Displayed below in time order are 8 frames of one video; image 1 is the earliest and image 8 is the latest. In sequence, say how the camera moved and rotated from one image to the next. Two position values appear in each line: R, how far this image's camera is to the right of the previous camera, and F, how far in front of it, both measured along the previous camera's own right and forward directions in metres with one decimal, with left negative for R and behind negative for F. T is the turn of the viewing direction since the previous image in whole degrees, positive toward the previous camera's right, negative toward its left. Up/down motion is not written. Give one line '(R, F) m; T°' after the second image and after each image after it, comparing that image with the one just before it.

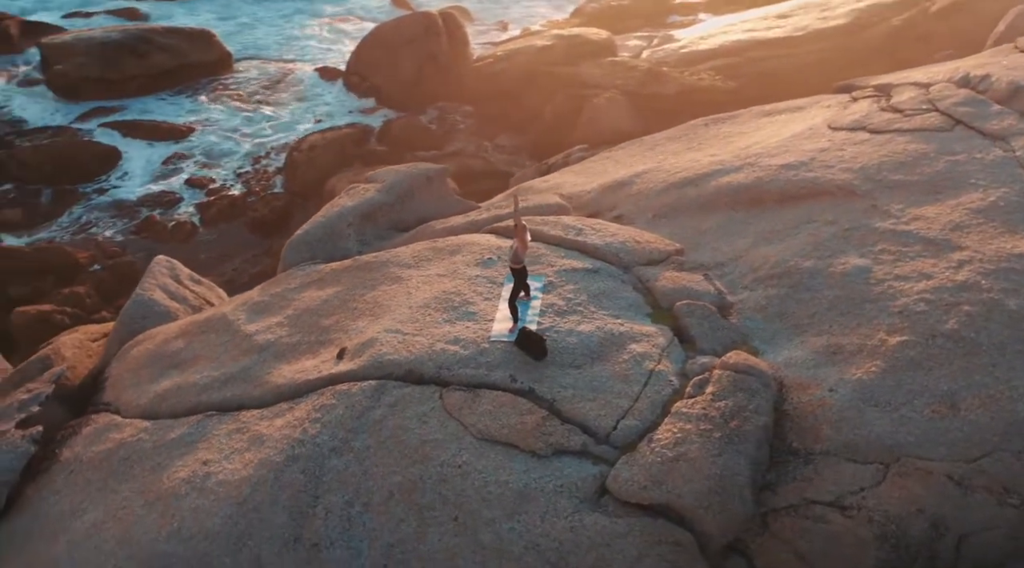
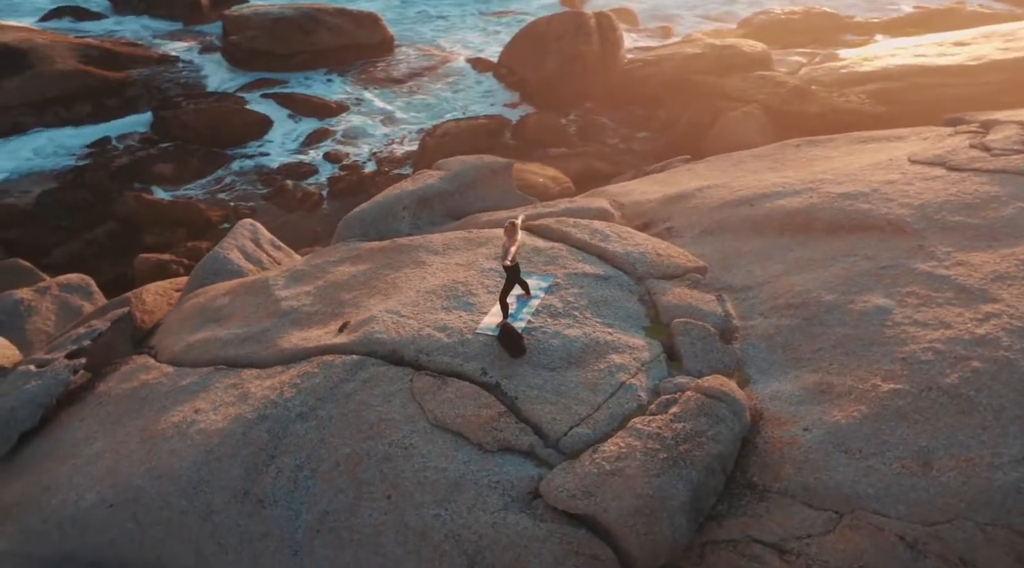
(+0.7, +0.1) m; -8°
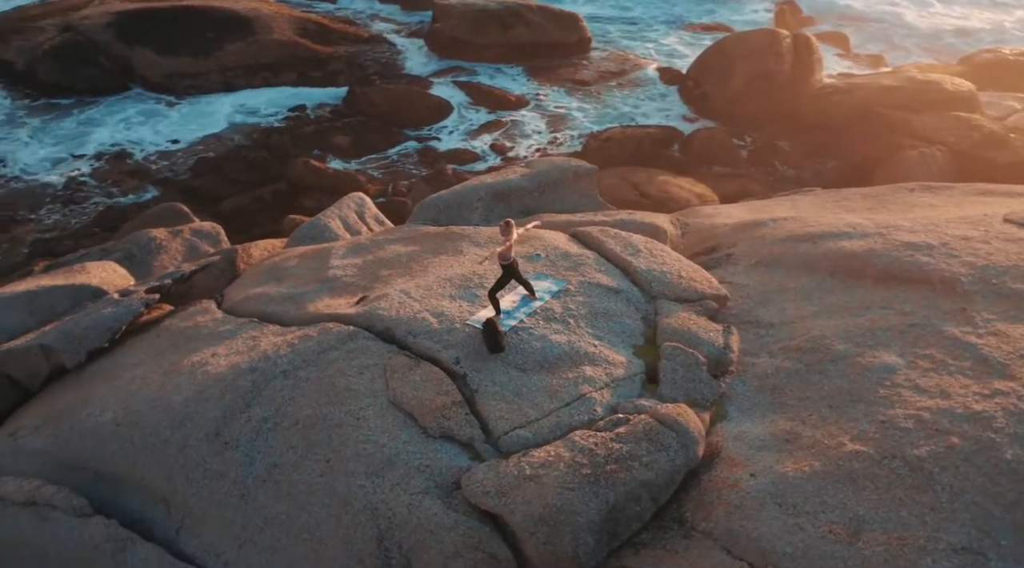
(+0.8, 0.0) m; -11°
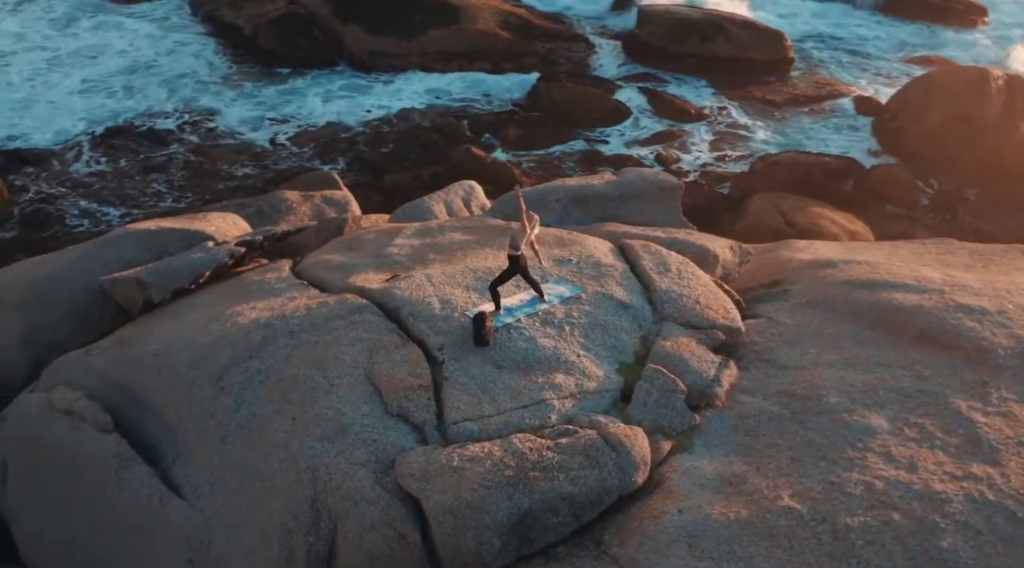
(+0.8, 0.0) m; -11°
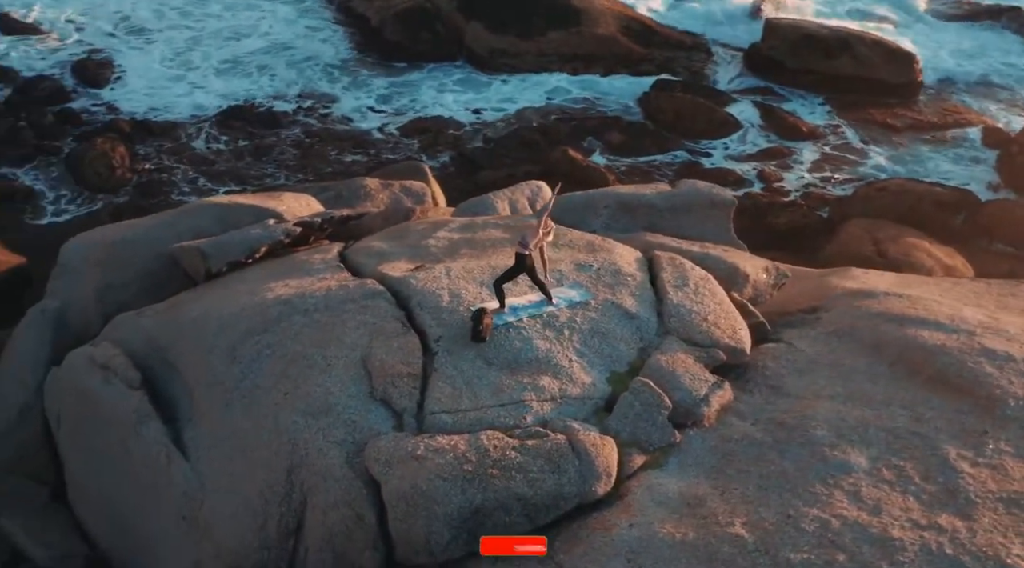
(+0.5, 0.0) m; -7°
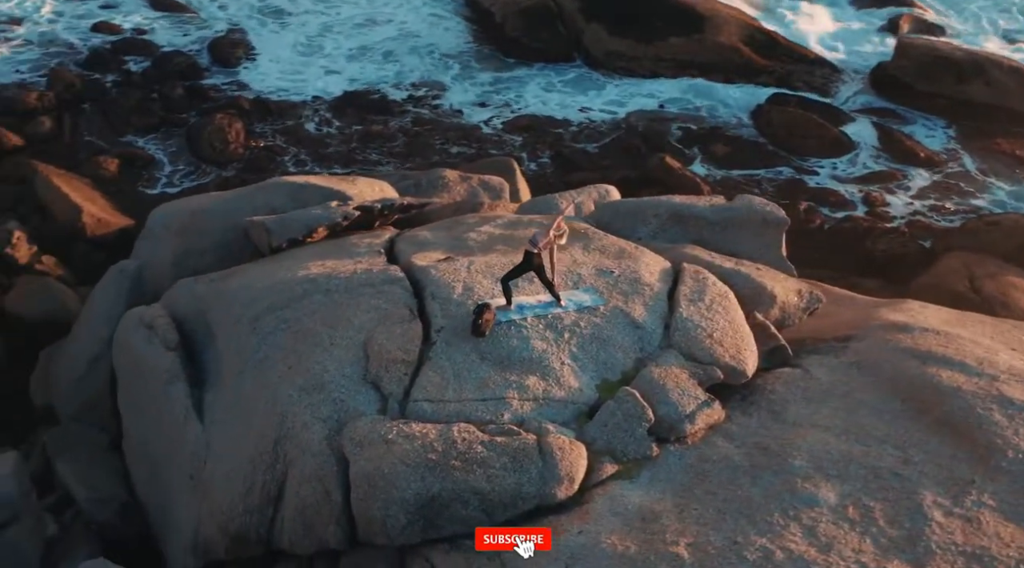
(+0.5, 0.0) m; -7°
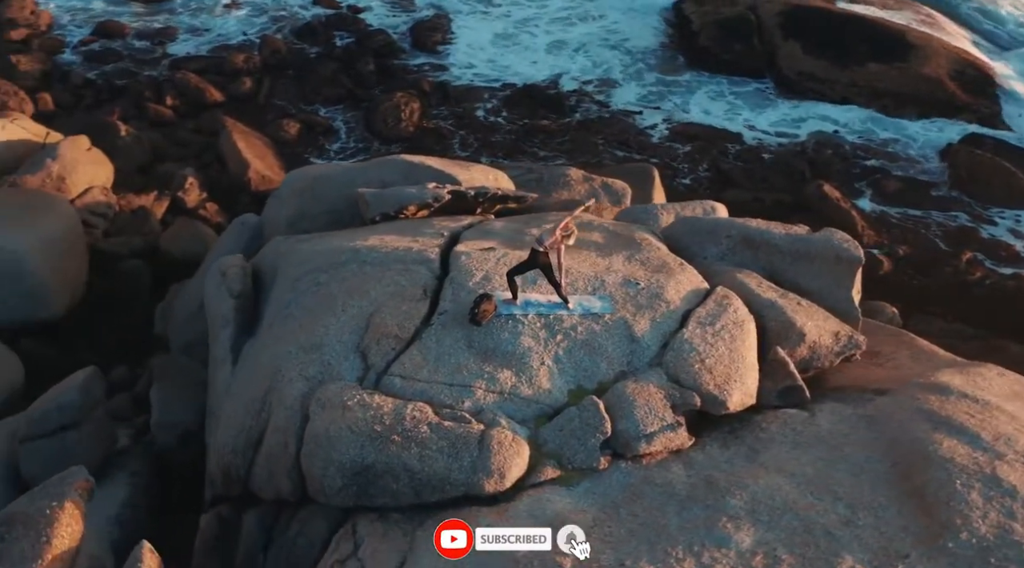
(+0.9, 0.0) m; -11°
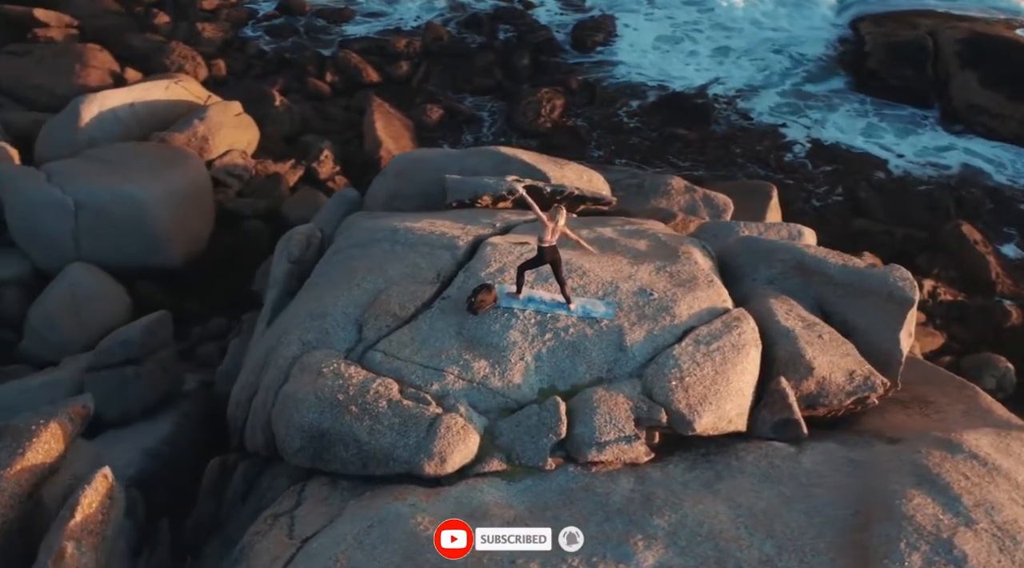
(+0.8, 0.0) m; -9°
